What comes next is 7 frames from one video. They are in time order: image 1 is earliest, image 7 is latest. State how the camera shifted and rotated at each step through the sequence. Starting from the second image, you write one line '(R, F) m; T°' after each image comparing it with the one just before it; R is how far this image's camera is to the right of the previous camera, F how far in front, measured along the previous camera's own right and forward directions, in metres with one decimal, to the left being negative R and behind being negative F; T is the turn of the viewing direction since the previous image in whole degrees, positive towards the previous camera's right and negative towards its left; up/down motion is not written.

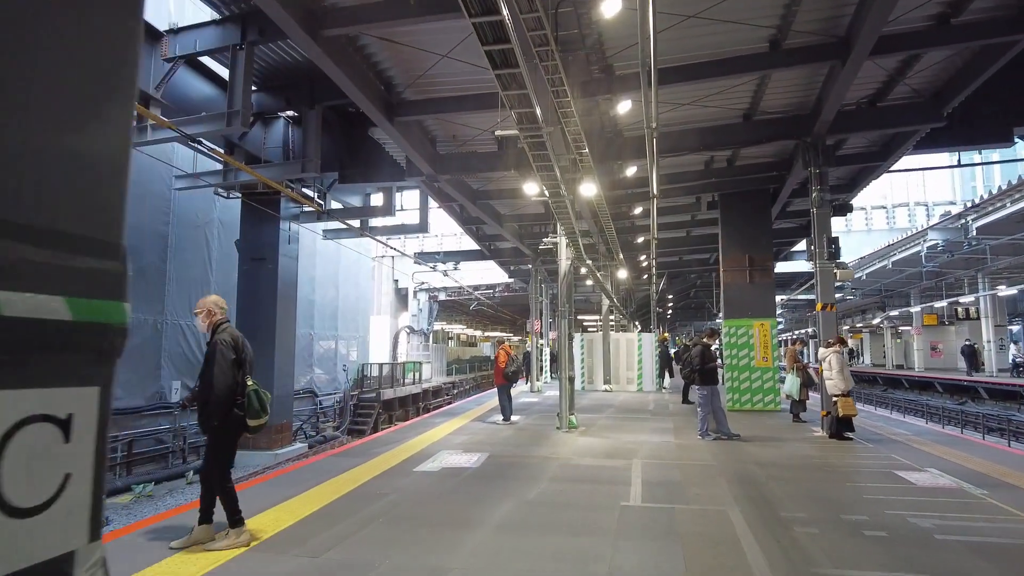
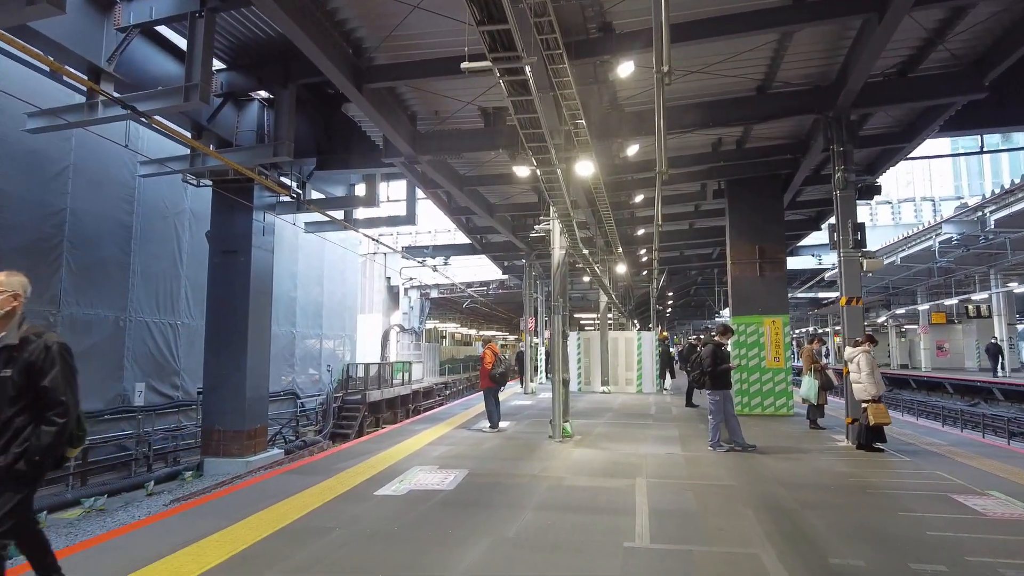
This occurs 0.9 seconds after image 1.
(+0.1, +1.0) m; 0°
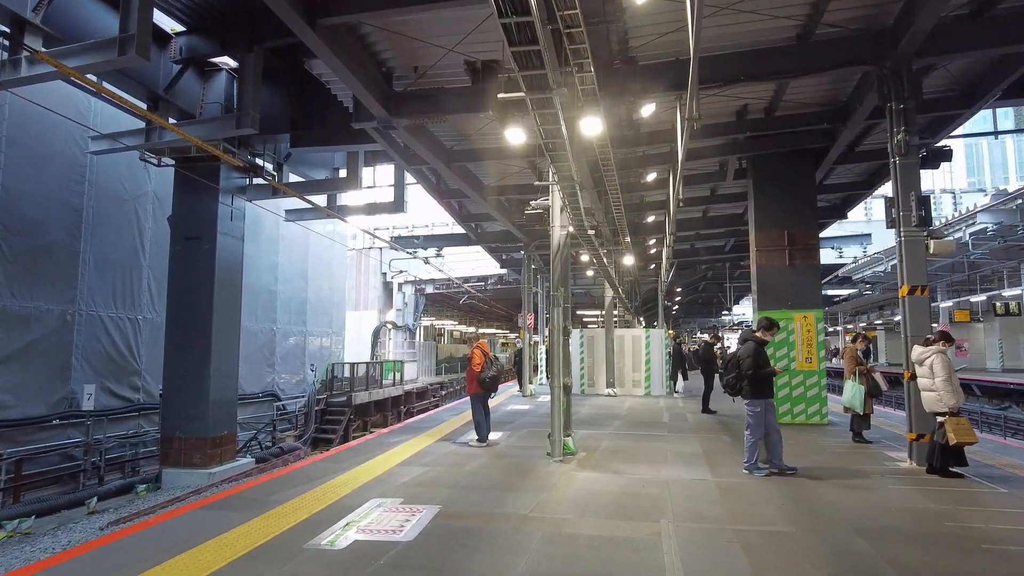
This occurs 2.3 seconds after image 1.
(+0.1, +1.5) m; 0°
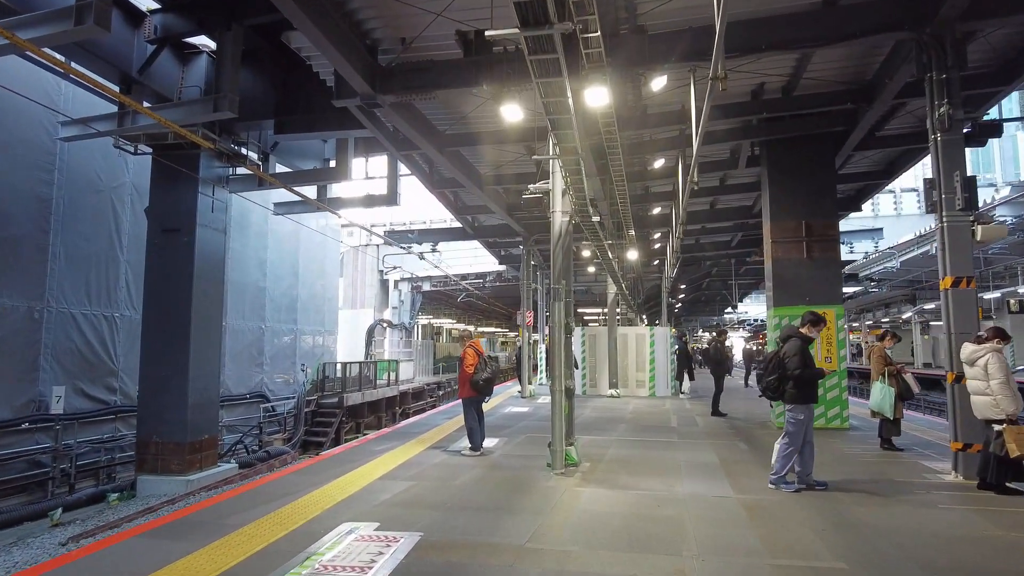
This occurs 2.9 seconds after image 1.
(0.0, +0.7) m; 0°
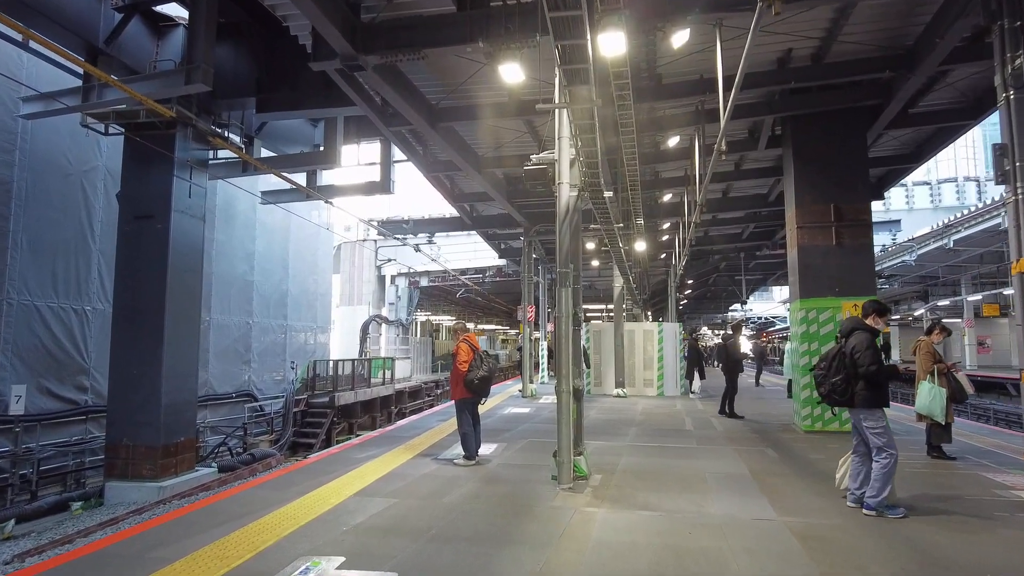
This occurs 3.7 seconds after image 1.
(0.0, +0.9) m; 0°
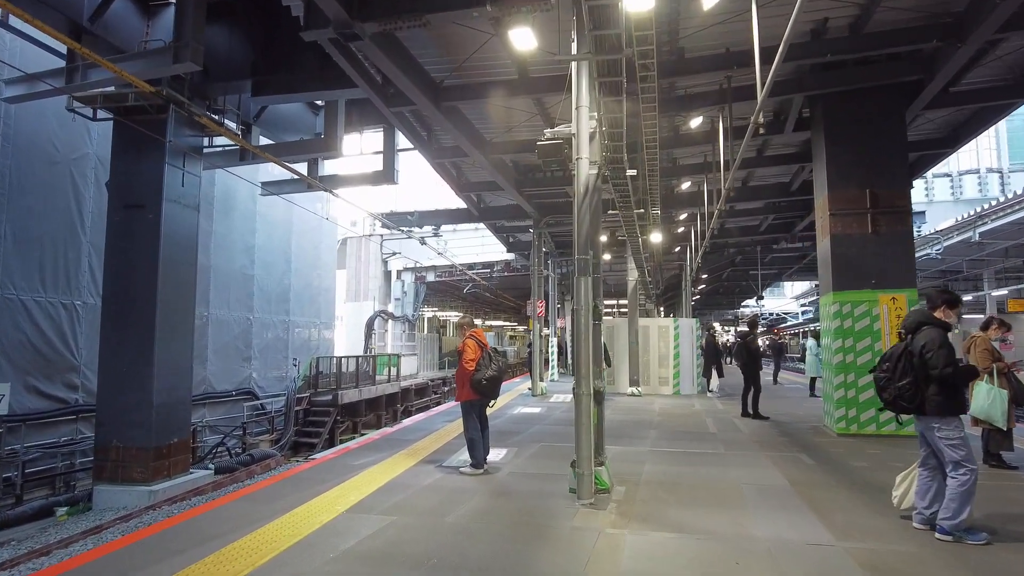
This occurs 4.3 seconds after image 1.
(0.0, +0.6) m; -1°
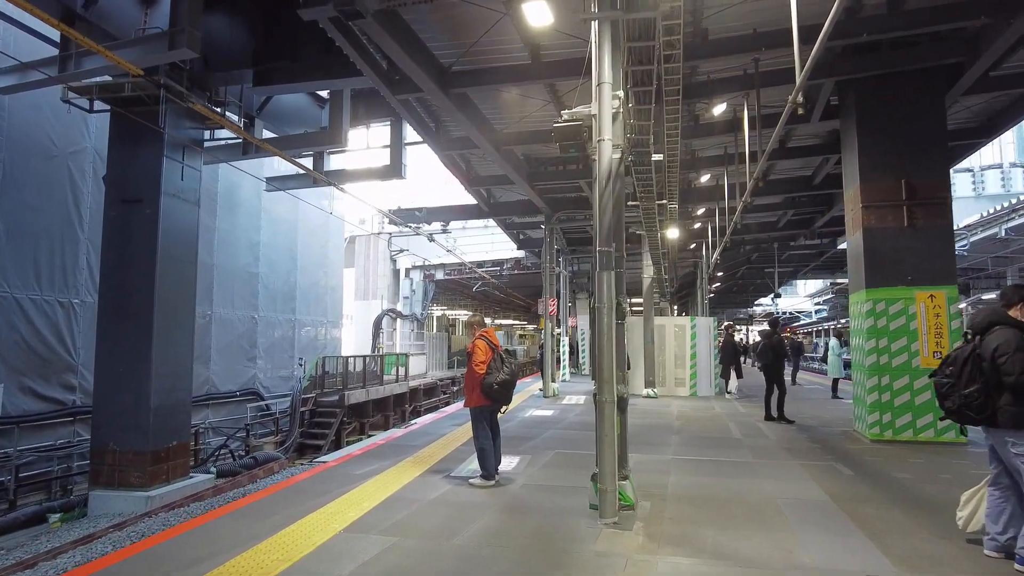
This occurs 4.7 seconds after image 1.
(0.0, +0.5) m; -1°
